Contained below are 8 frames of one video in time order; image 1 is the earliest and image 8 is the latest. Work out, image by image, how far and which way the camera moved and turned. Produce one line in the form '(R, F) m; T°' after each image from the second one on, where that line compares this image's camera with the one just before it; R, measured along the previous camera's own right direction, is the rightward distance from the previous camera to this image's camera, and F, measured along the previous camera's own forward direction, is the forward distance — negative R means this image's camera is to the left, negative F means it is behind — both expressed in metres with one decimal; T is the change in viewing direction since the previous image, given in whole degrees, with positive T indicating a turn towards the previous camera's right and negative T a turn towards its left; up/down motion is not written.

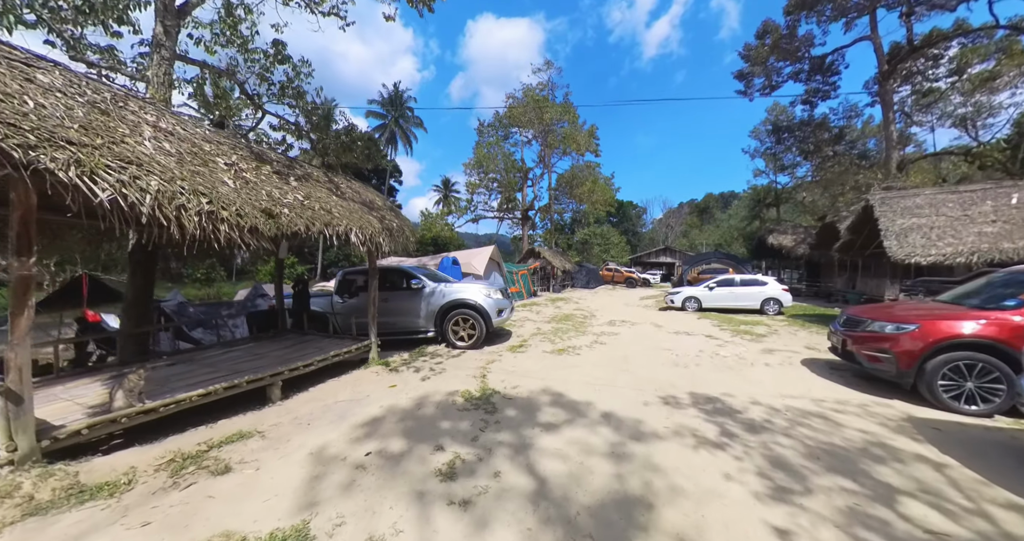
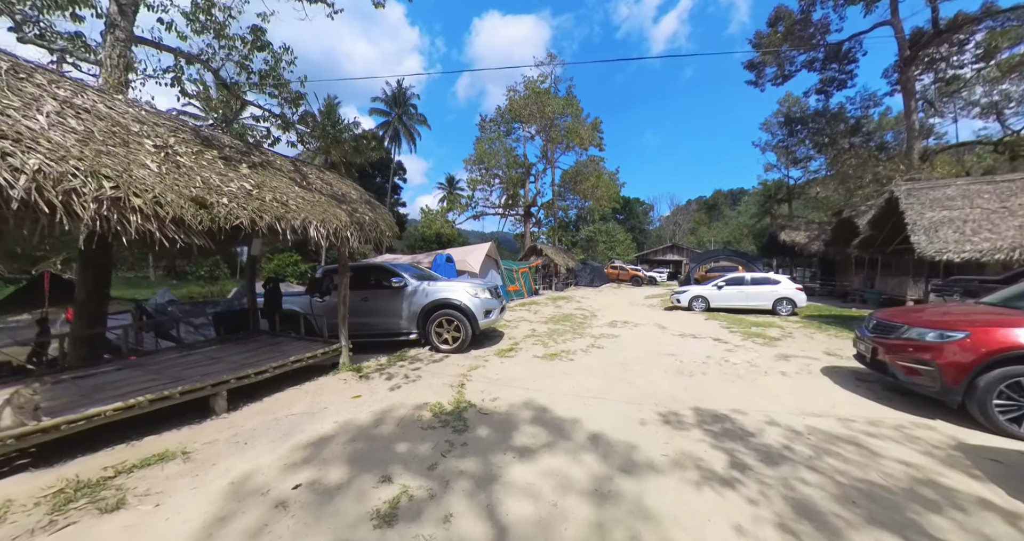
(+0.4, +0.6) m; -1°
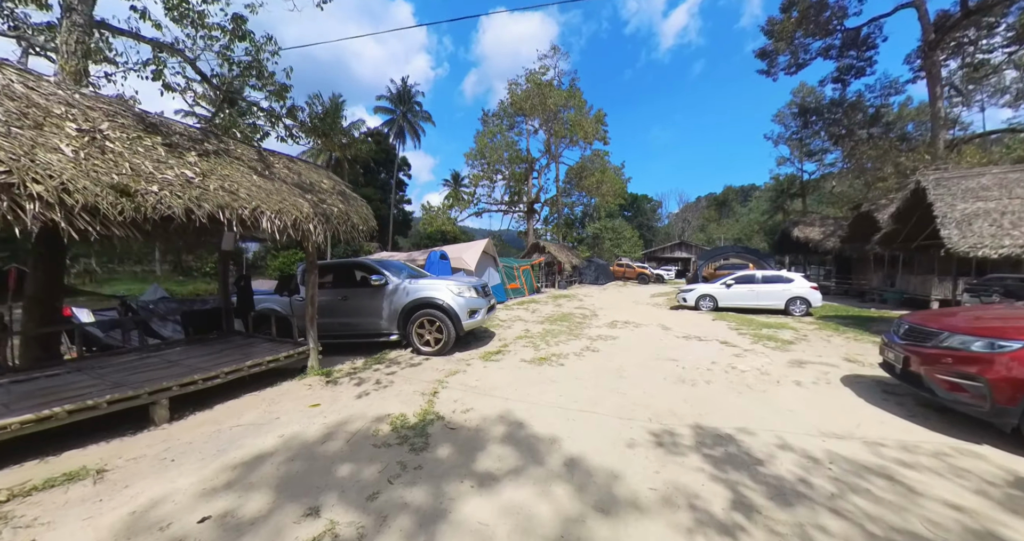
(+0.4, +0.5) m; -1°
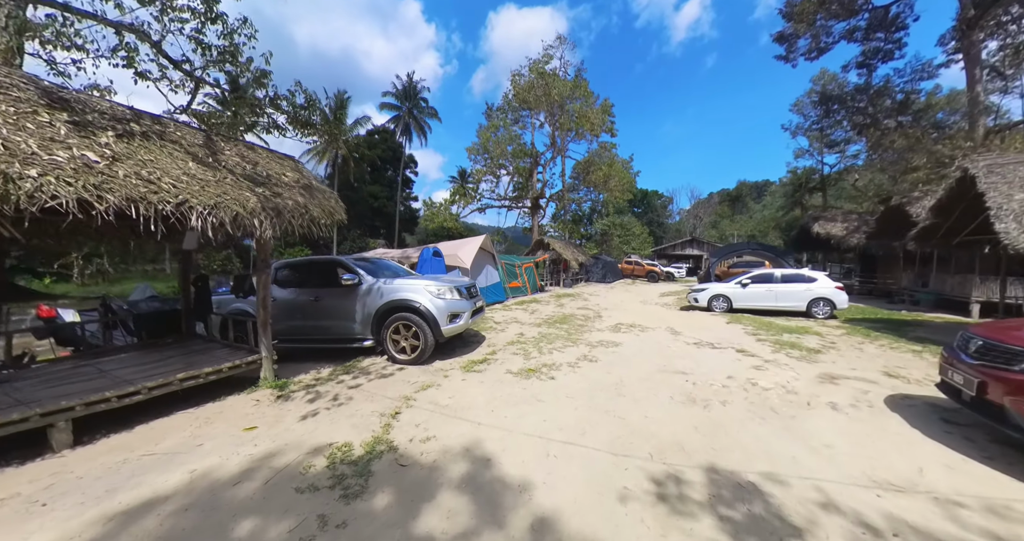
(+0.4, +0.7) m; -2°
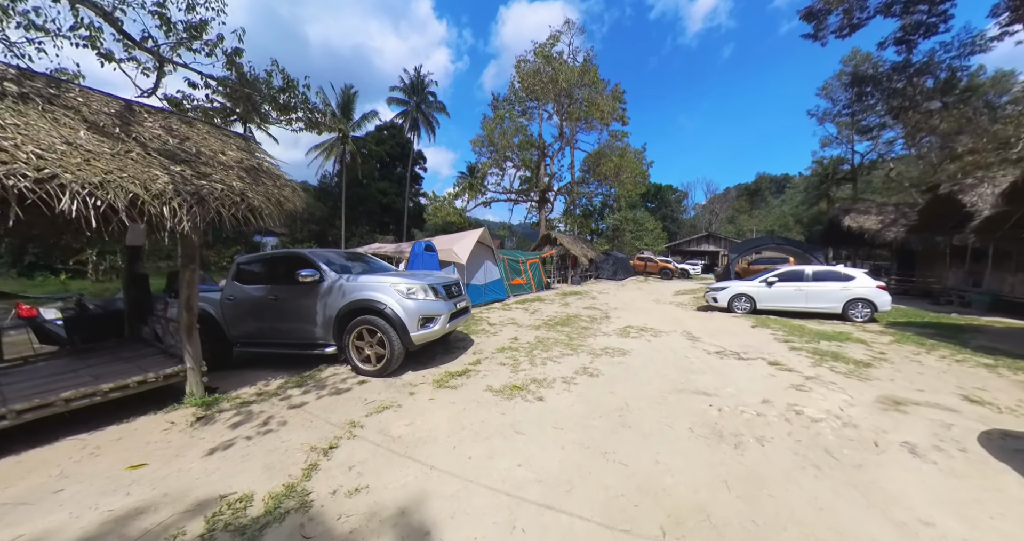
(+0.4, +0.9) m; -2°
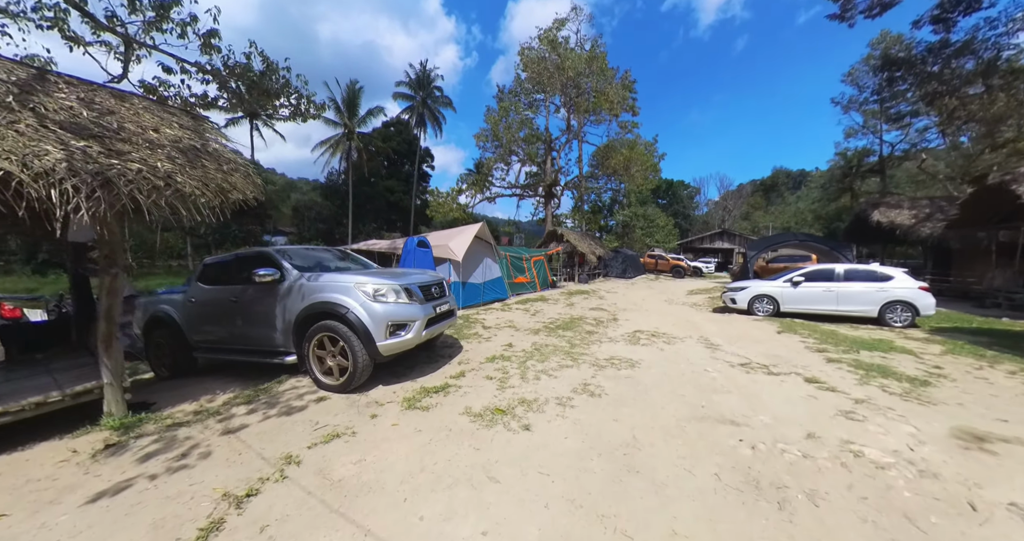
(+0.3, +0.7) m; -2°
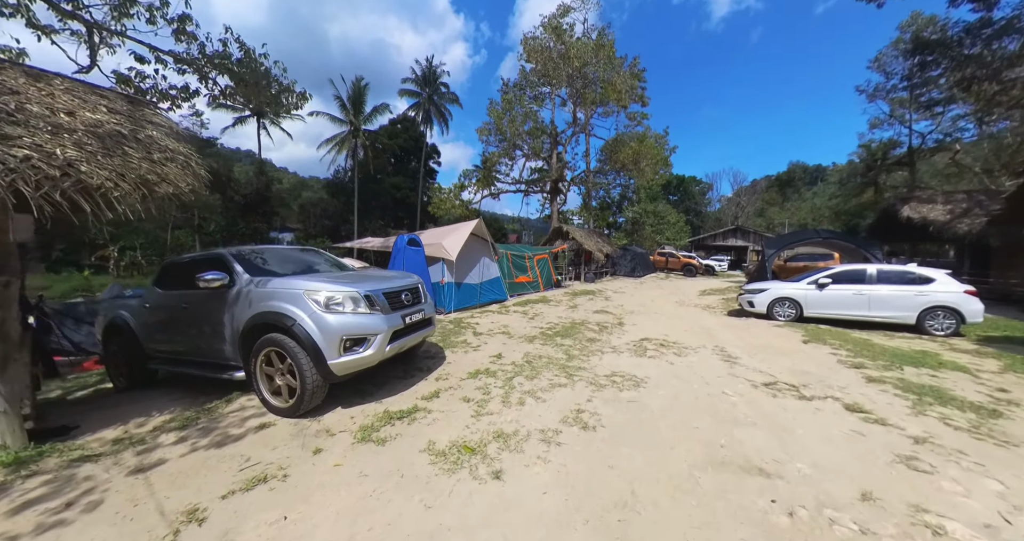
(+0.3, +0.6) m; -2°
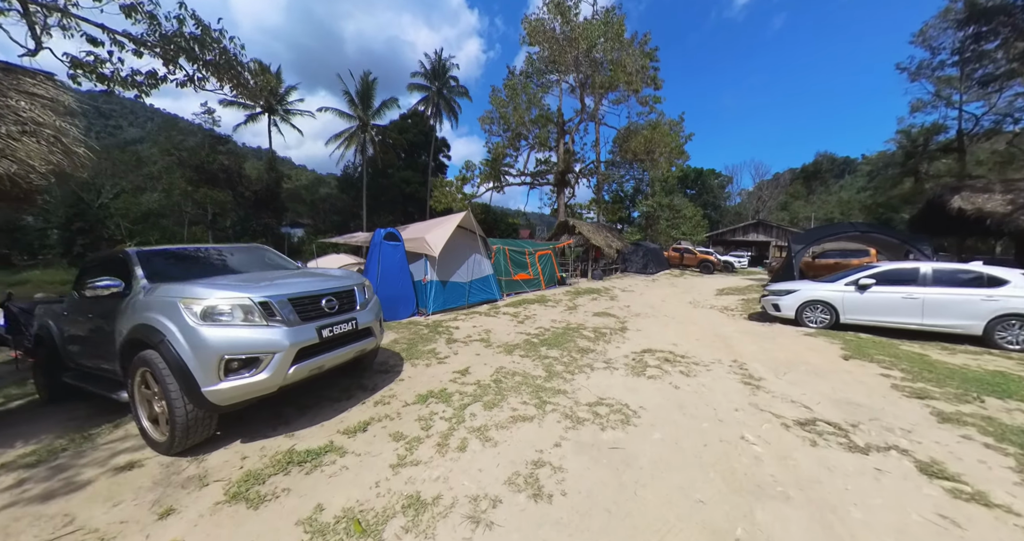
(+0.6, +0.9) m; -2°
